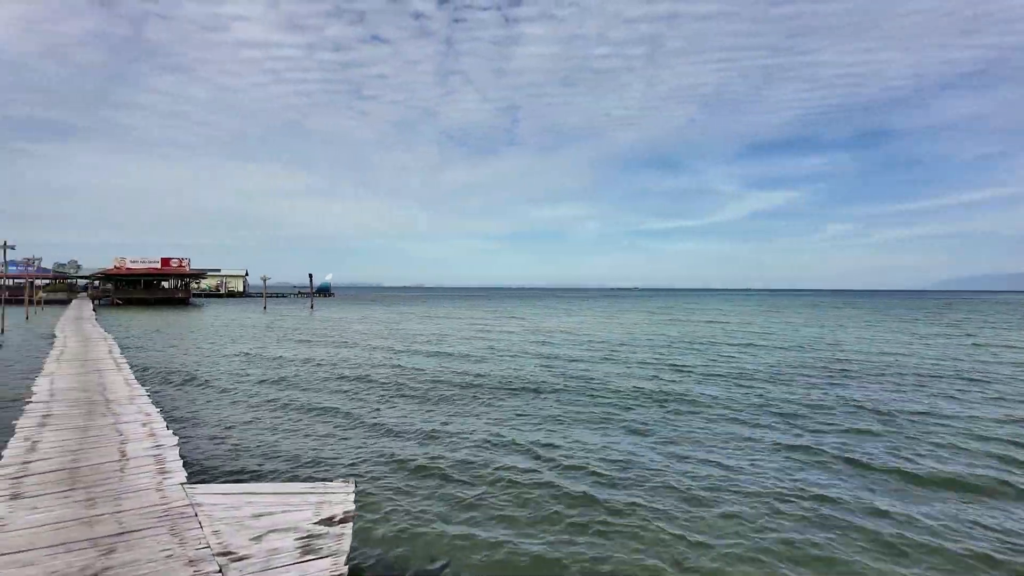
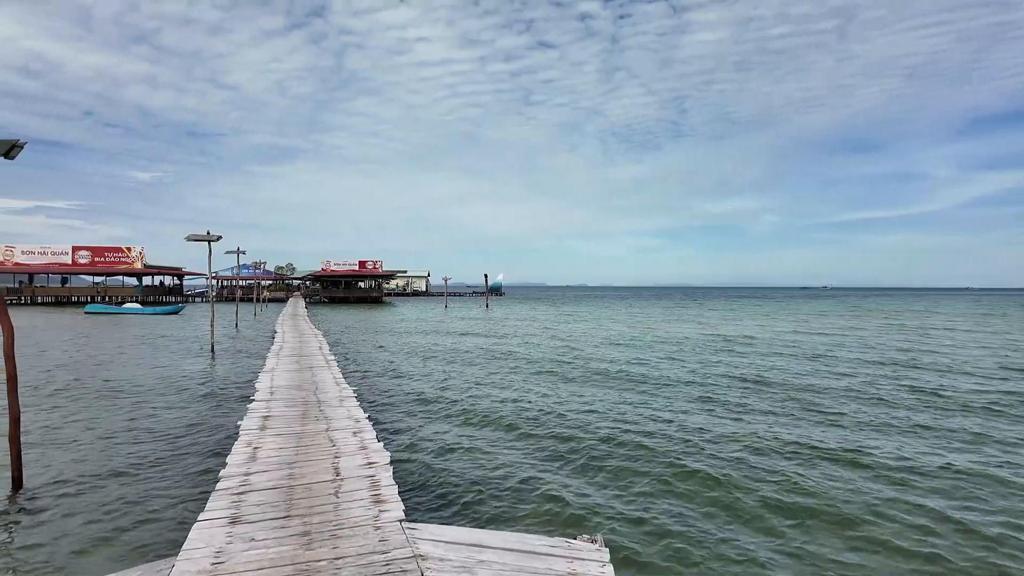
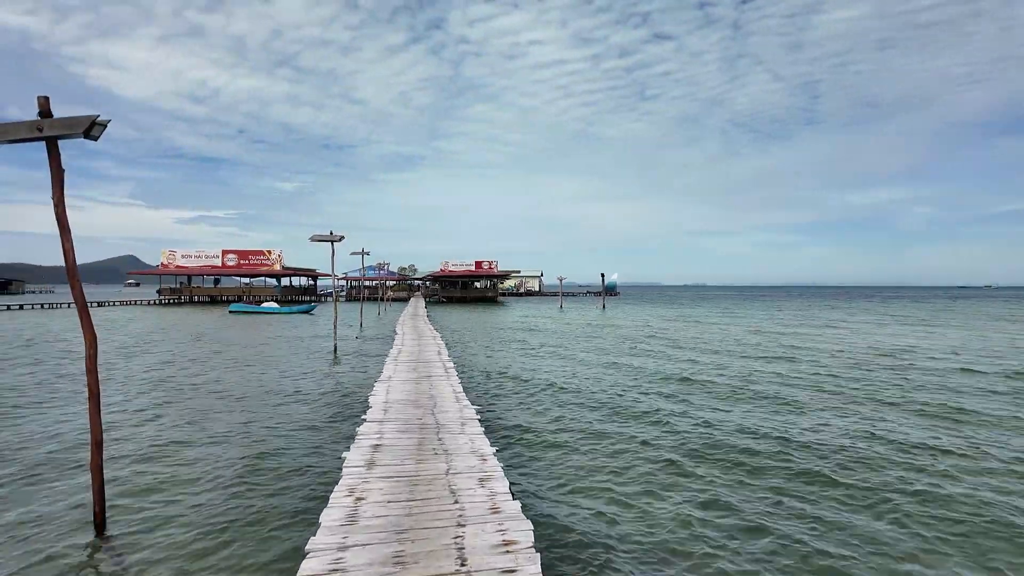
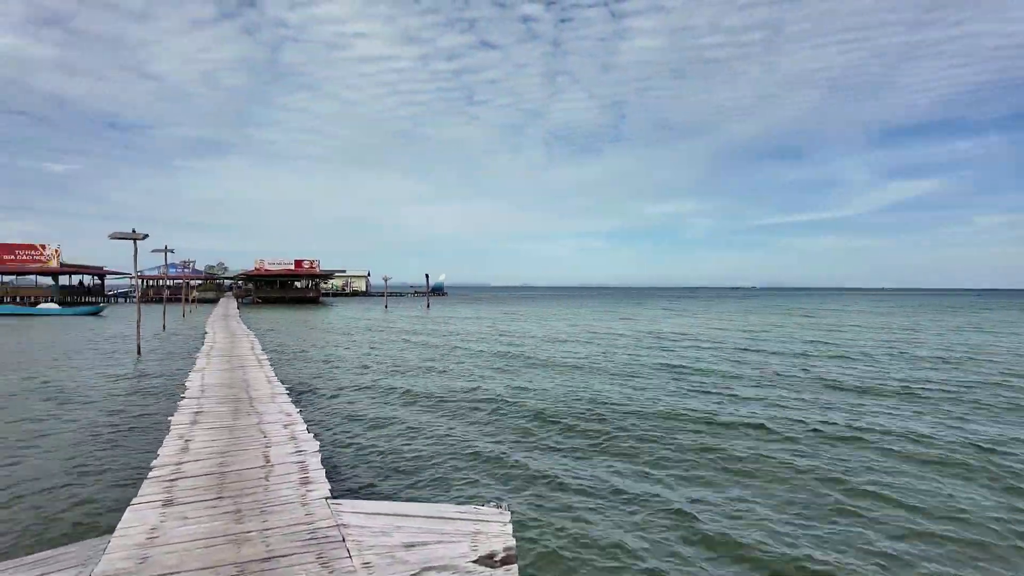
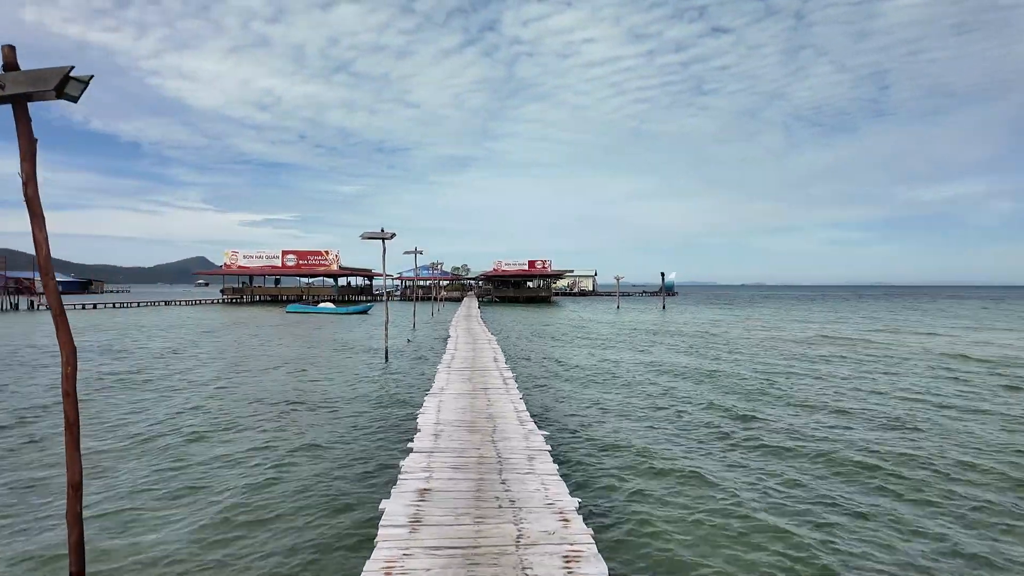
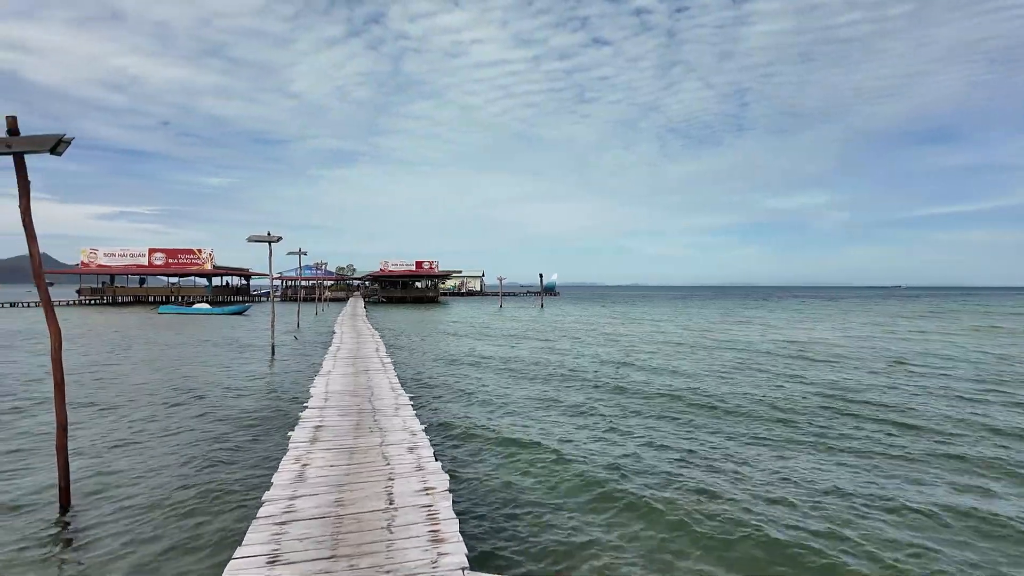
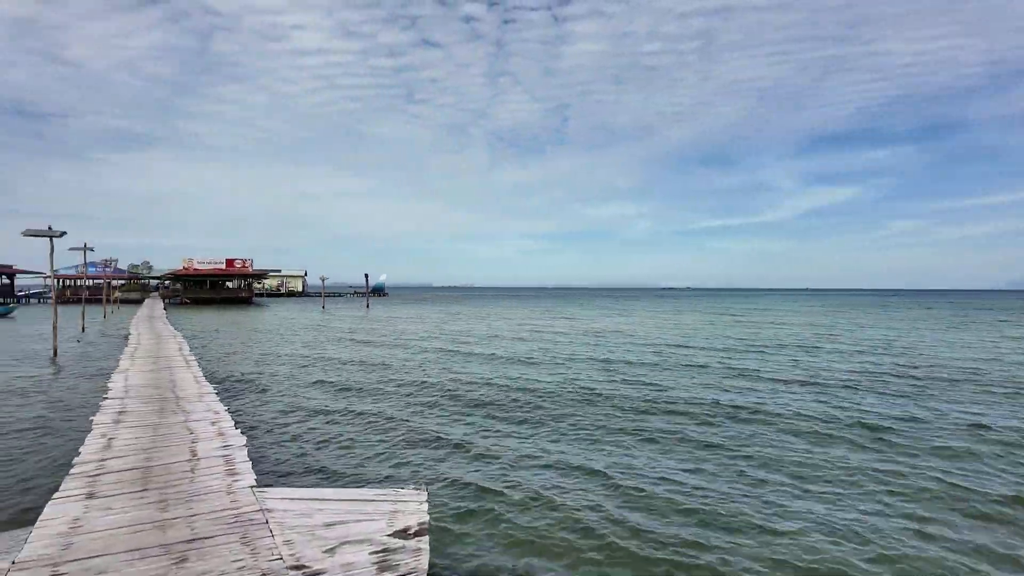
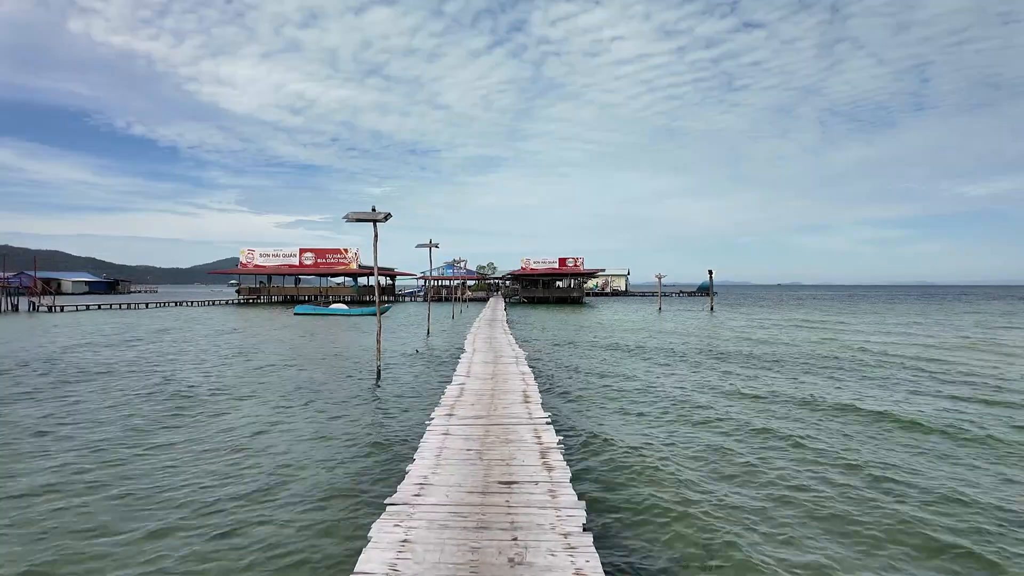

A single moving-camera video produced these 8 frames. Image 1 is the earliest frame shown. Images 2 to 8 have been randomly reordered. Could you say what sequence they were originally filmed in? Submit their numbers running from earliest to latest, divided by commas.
7, 4, 2, 6, 3, 5, 8
